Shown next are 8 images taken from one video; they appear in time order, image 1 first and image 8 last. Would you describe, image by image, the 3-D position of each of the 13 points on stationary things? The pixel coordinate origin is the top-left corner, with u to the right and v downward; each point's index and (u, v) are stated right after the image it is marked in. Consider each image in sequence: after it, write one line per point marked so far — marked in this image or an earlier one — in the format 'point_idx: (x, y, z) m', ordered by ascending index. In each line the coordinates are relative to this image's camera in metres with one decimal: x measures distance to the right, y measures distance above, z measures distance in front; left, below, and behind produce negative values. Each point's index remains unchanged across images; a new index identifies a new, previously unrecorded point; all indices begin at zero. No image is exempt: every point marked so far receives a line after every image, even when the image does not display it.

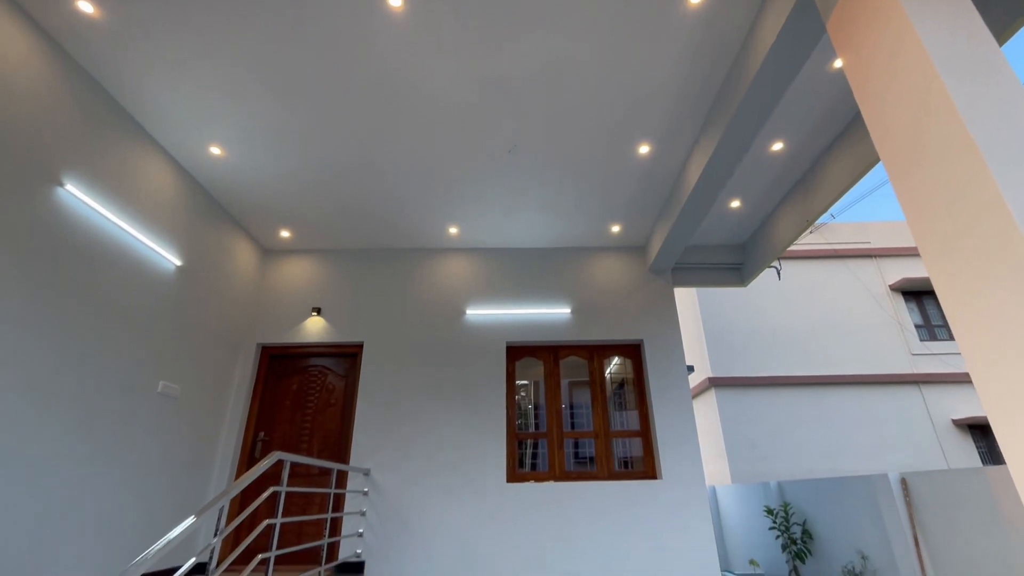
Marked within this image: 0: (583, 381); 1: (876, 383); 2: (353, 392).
0: (+0.7, -0.9, +4.5) m
1: (+6.6, -1.8, +8.9) m
2: (-1.5, -1.0, +4.5) m
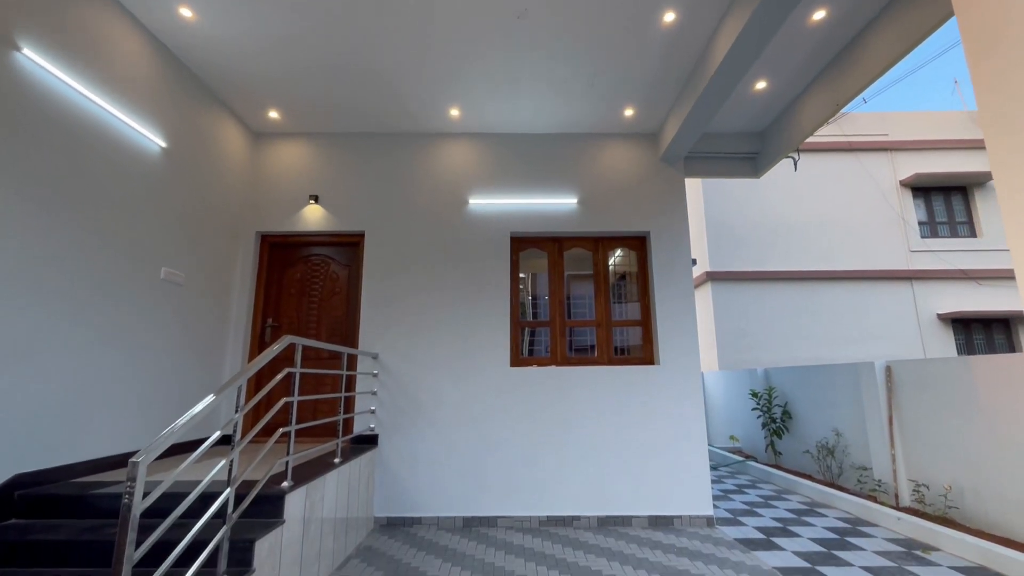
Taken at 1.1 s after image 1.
0: (+0.7, +0.2, +4.5) m
1: (+6.6, +0.2, +9.0) m
2: (-1.5, +0.1, +4.5) m
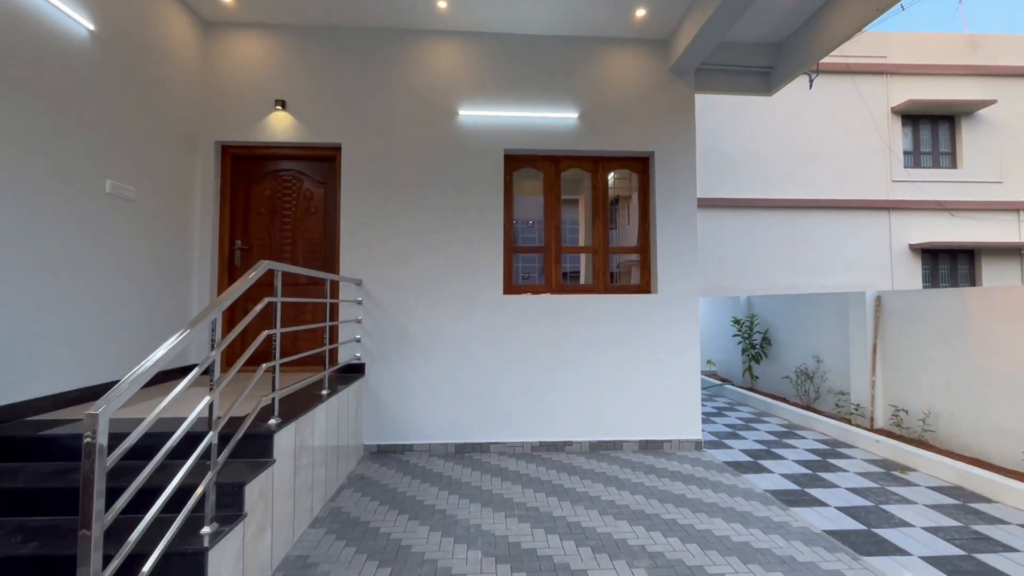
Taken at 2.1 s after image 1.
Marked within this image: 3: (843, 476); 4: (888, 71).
0: (+0.6, +0.8, +4.2) m
1: (+6.3, +1.5, +9.0) m
2: (-1.5, +0.8, +4.1) m
3: (+2.4, -1.3, +3.4) m
4: (+7.2, +4.2, +9.3) m
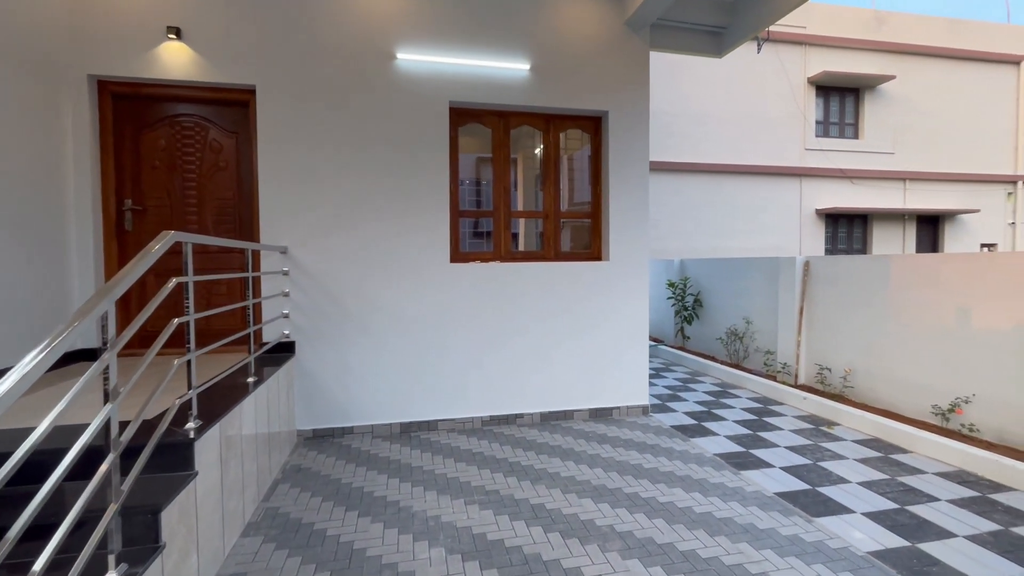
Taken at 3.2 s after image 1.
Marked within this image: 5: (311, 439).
0: (+0.2, +1.1, +4.0) m
1: (+5.1, +2.3, +9.5) m
2: (-1.9, +1.0, +3.5) m
3: (+2.0, -1.1, +3.6) m
4: (+5.9, +5.0, +9.7) m
5: (-1.5, -1.1, +3.5) m
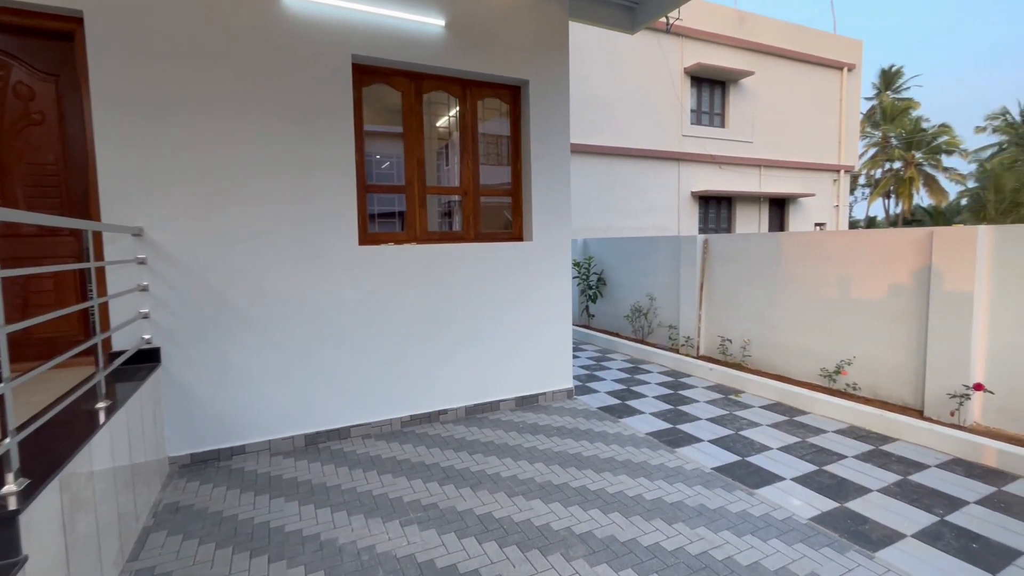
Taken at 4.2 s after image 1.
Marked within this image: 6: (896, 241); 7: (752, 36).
0: (-0.5, +1.2, +3.6) m
1: (+2.9, +2.7, +10.0) m
2: (-2.4, +1.0, +2.7) m
3: (+1.4, -0.9, +3.7) m
4: (+3.7, +5.5, +10.3) m
5: (-1.9, -1.1, +2.8) m
6: (+2.8, +0.3, +3.5) m
7: (+5.7, +6.0, +11.3) m
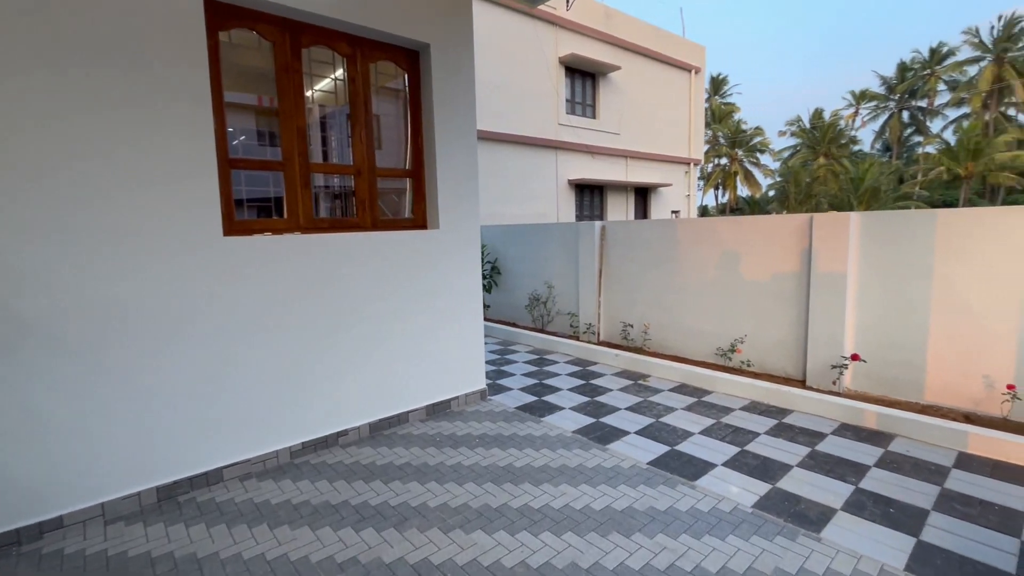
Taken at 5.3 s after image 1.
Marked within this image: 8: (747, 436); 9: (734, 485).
0: (-1.1, +1.2, +3.0) m
1: (+0.4, +3.0, +10.1) m
2: (-2.8, +0.9, +1.6) m
3: (+0.8, -0.8, +3.7) m
4: (+1.0, +5.8, +10.4) m
5: (-2.2, -1.1, +2.0) m
6: (+2.1, +0.5, +3.8) m
7: (+2.6, +6.4, +11.9) m
8: (+1.4, -0.9, +2.9) m
9: (+1.1, -1.0, +2.4) m
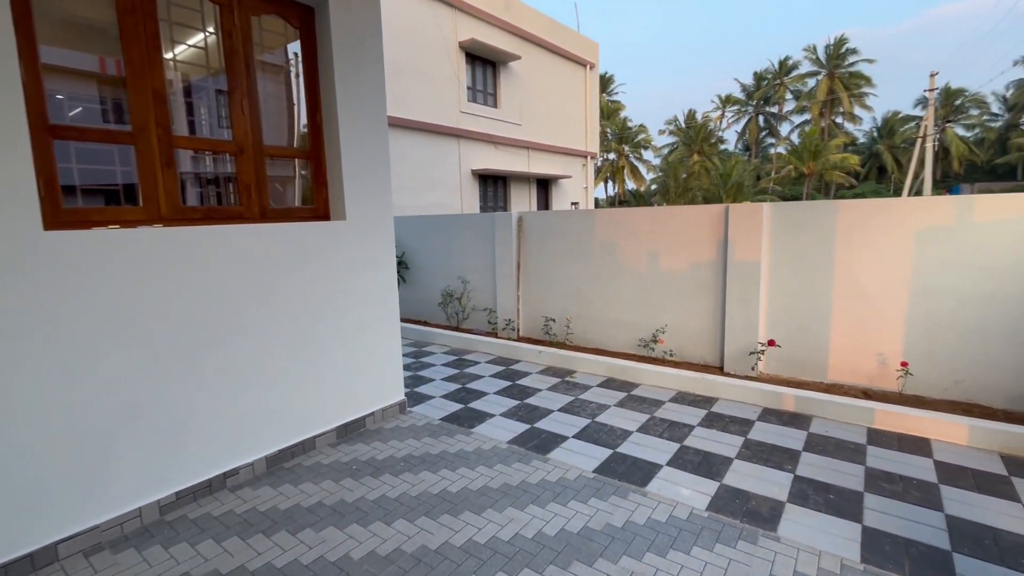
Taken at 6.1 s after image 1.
0: (-1.5, +1.2, +2.4) m
1: (-1.5, +3.1, +9.6) m
2: (-2.8, +0.8, +0.7) m
3: (+0.2, -0.8, +3.5) m
4: (-1.1, +5.9, +10.0) m
5: (-2.3, -1.2, +1.2) m
6: (+1.5, +0.6, +3.8) m
7: (+0.1, +6.6, +11.8) m
8: (+1.0, -0.9, +2.9) m
9: (+0.8, -1.0, +2.3) m
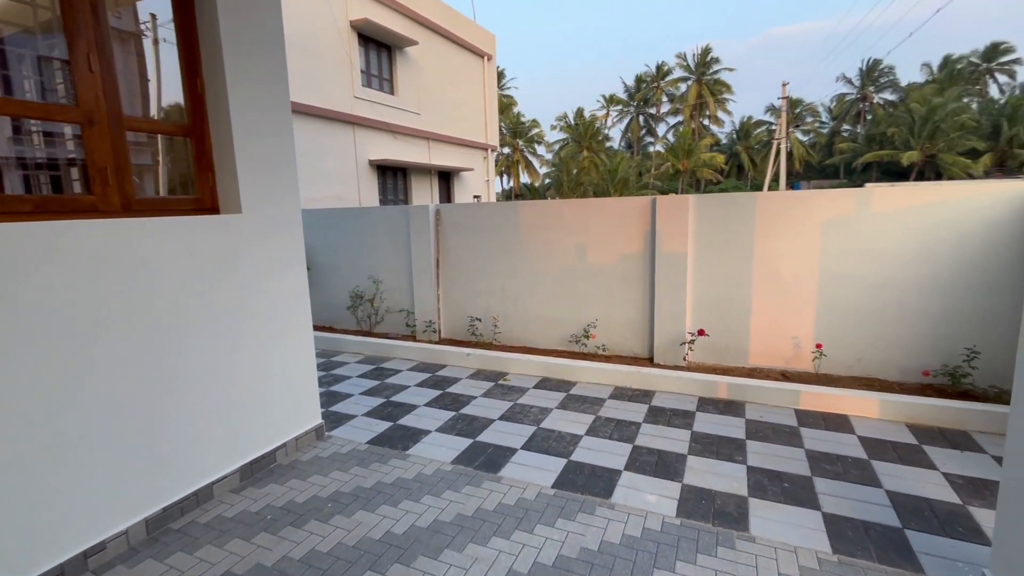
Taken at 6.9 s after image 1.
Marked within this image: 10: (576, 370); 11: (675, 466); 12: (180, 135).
0: (-1.8, +1.1, +1.7) m
1: (-3.4, +3.1, +8.7) m
2: (-2.7, +0.7, -0.2) m
3: (-0.2, -0.8, +3.2) m
4: (-3.1, +5.9, +9.2) m
5: (-2.2, -1.3, +0.4) m
6: (+0.9, +0.6, +3.8) m
7: (-2.3, +6.6, +11.2) m
8: (+0.7, -0.8, +2.8) m
9: (+0.6, -0.9, +2.2) m
10: (+0.5, -0.6, +3.6) m
11: (+0.8, -0.9, +2.4) m
12: (-1.5, +0.7, +2.2) m
